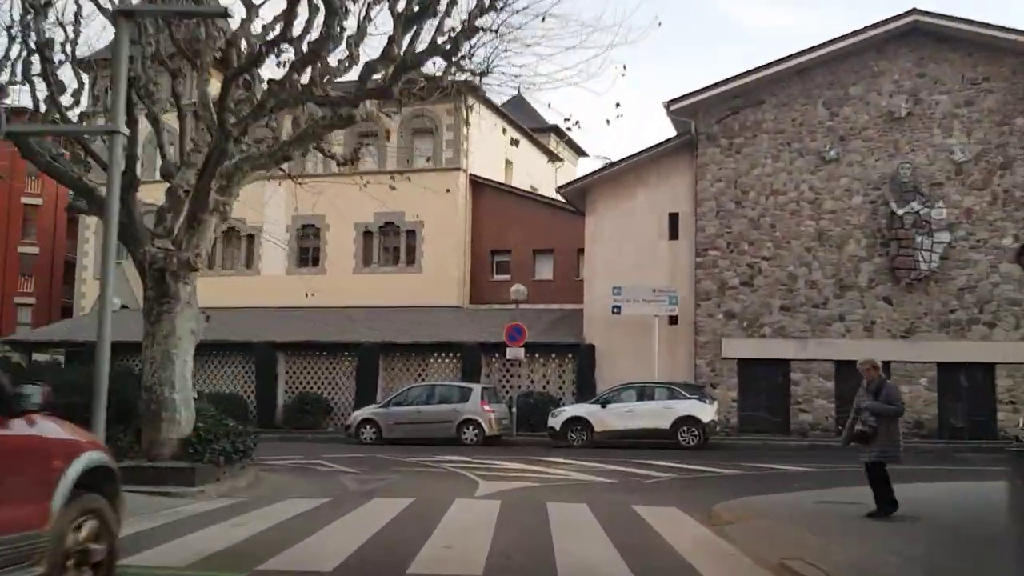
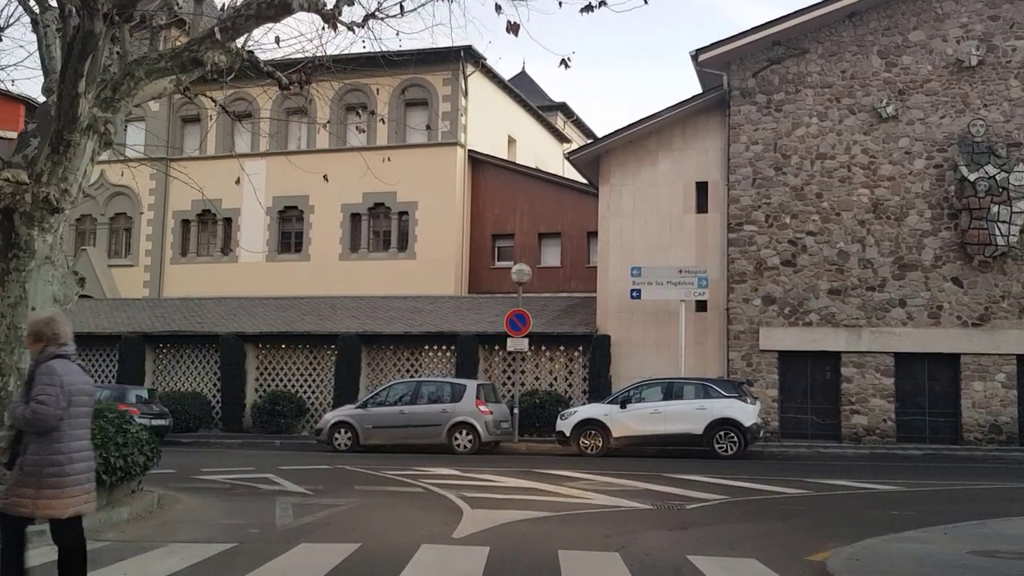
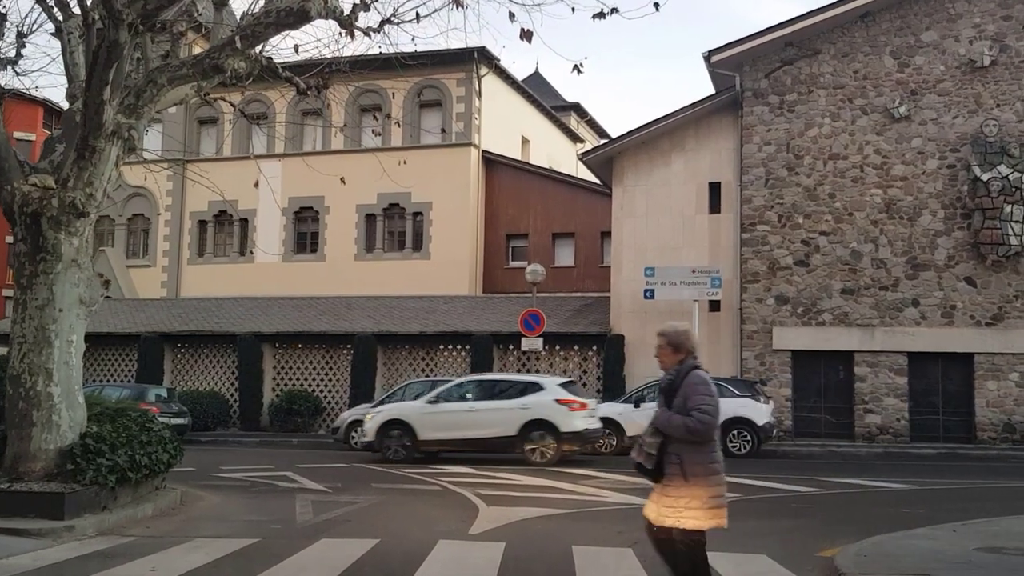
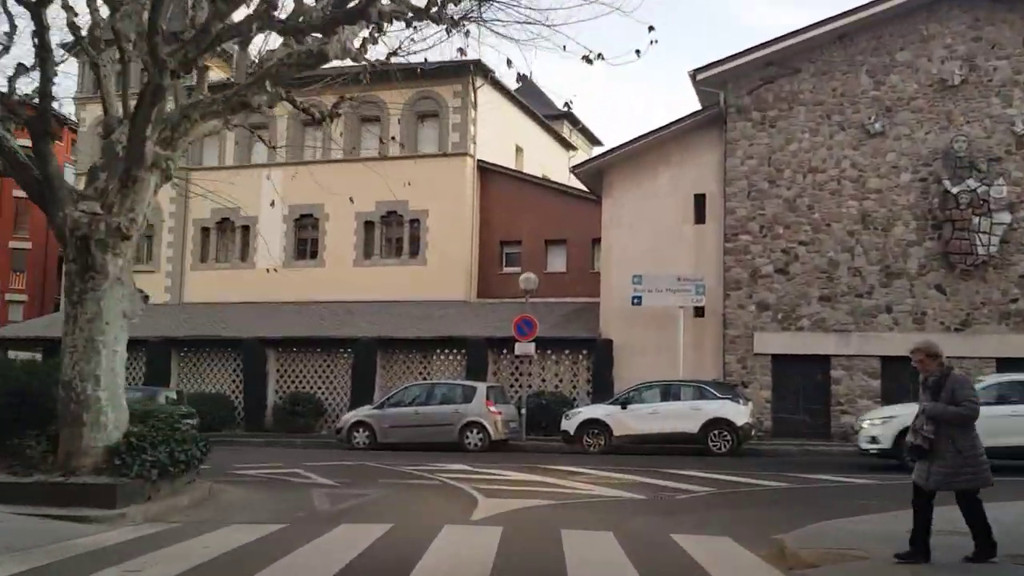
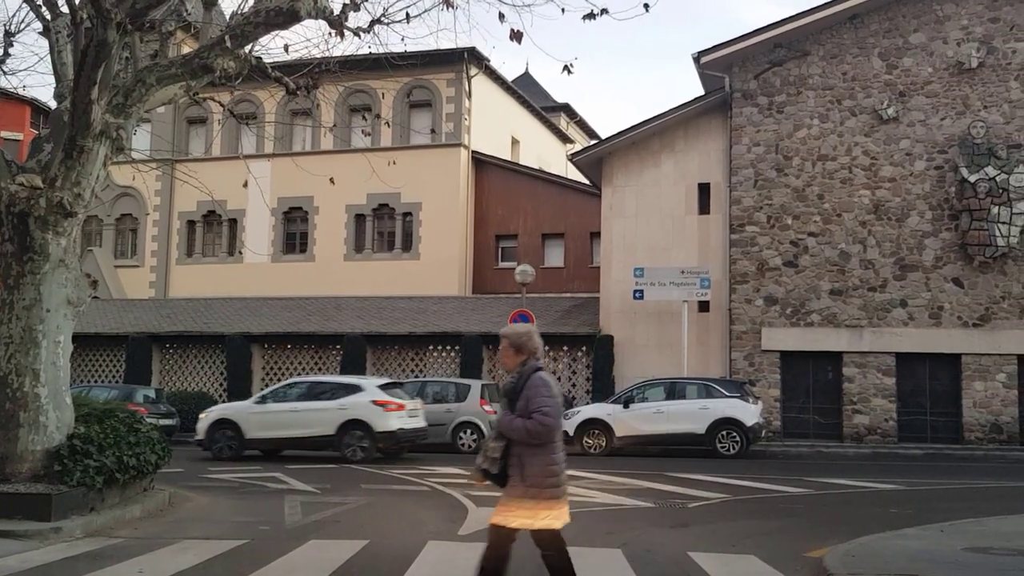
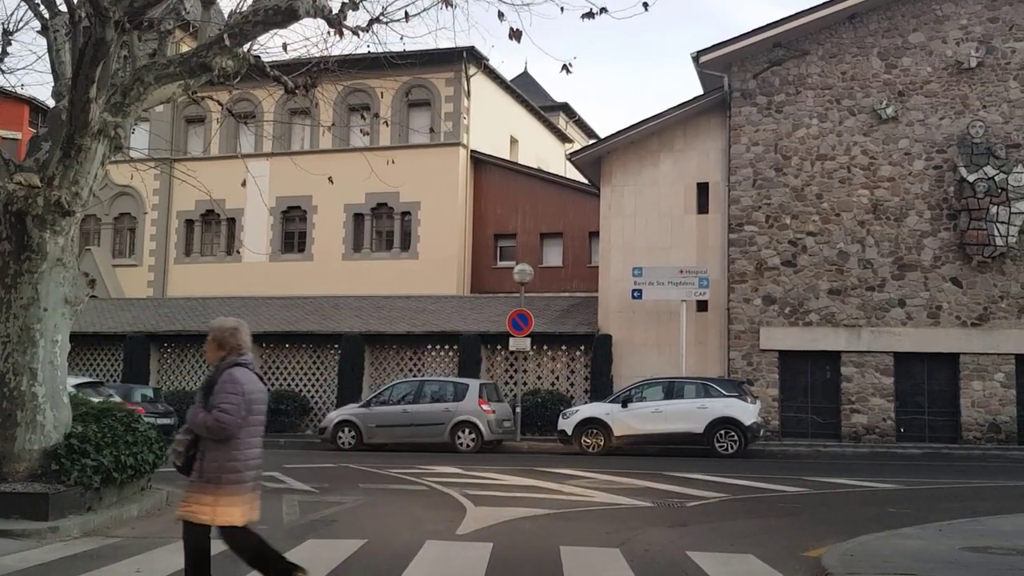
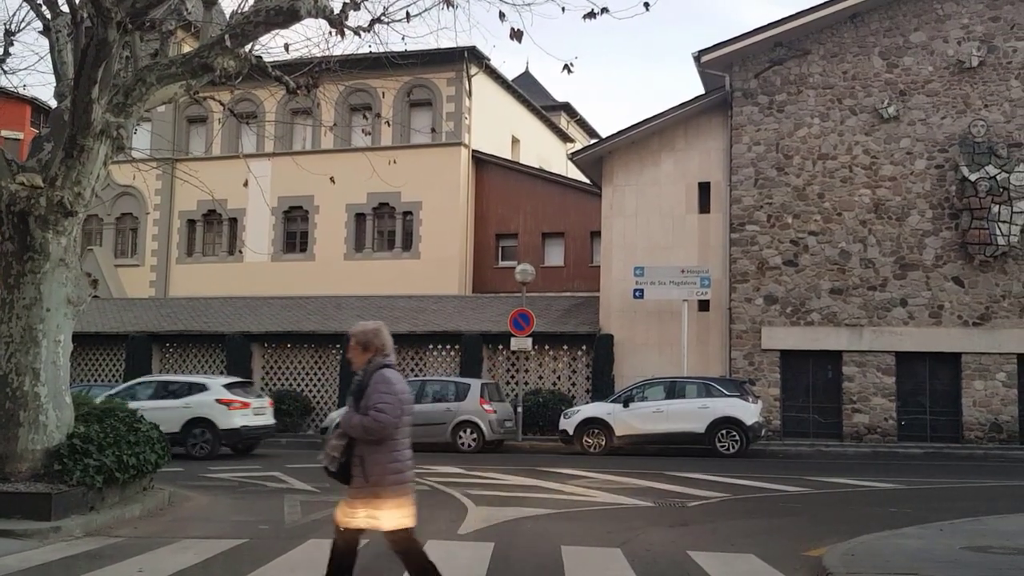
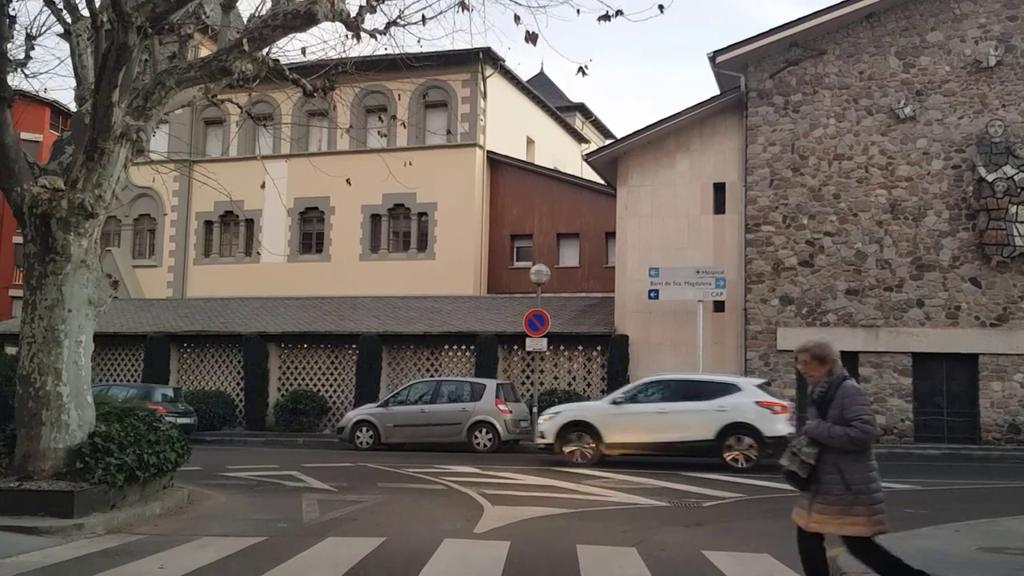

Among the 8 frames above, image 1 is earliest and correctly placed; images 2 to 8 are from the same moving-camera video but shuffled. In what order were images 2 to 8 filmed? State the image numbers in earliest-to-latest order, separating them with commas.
4, 8, 3, 5, 7, 6, 2
